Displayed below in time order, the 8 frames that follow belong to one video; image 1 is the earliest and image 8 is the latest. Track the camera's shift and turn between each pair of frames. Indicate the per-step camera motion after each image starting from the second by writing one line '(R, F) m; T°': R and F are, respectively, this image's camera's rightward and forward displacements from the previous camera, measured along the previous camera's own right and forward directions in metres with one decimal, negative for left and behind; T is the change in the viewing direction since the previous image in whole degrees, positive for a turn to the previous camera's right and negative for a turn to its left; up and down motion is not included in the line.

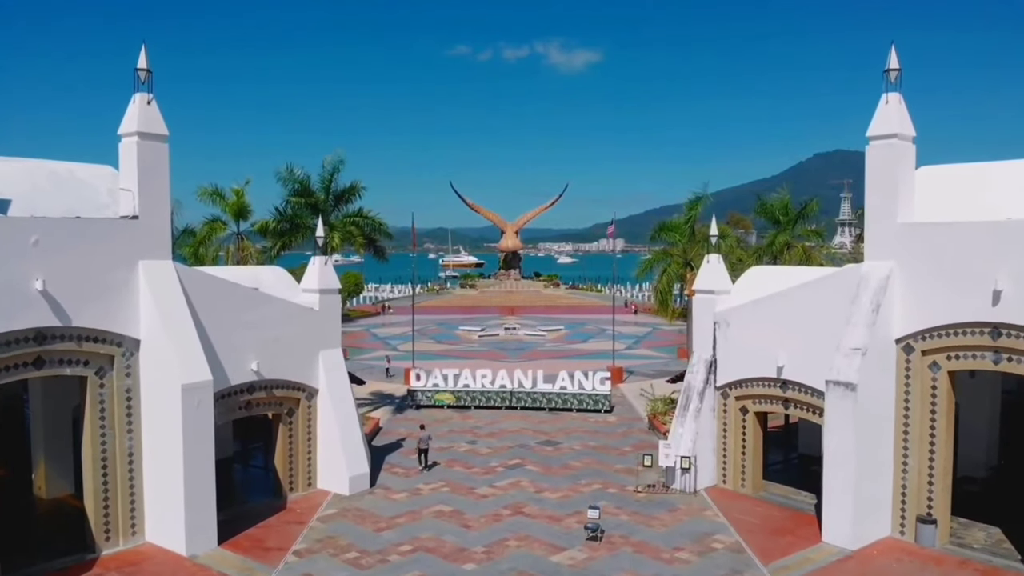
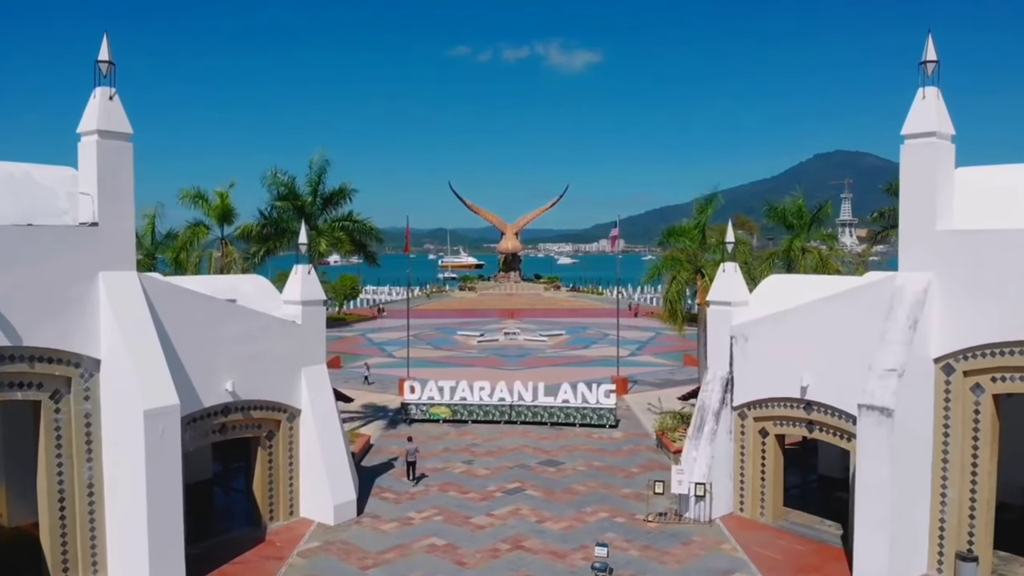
(0.0, +1.3) m; 0°
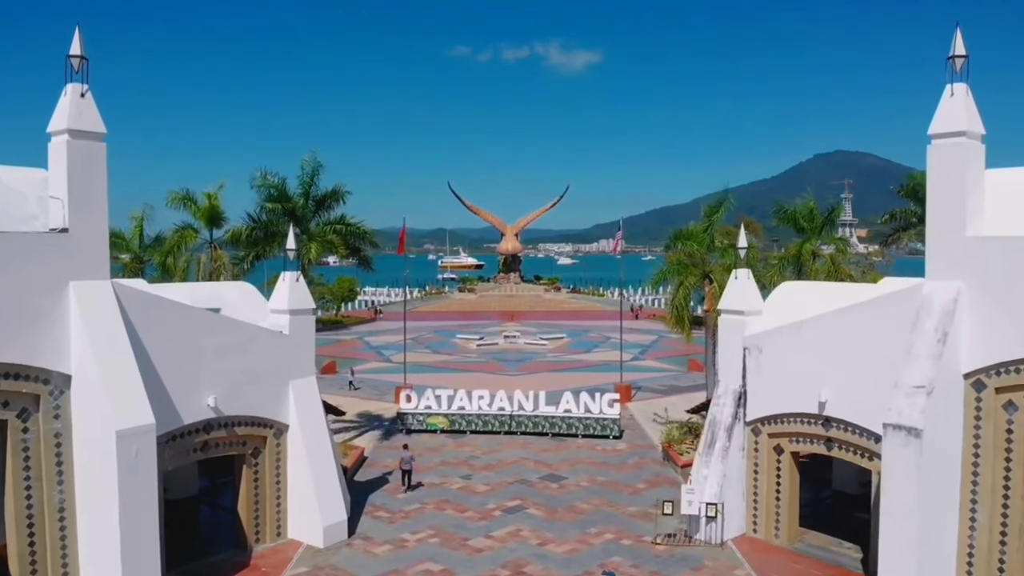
(0.0, +0.8) m; 0°
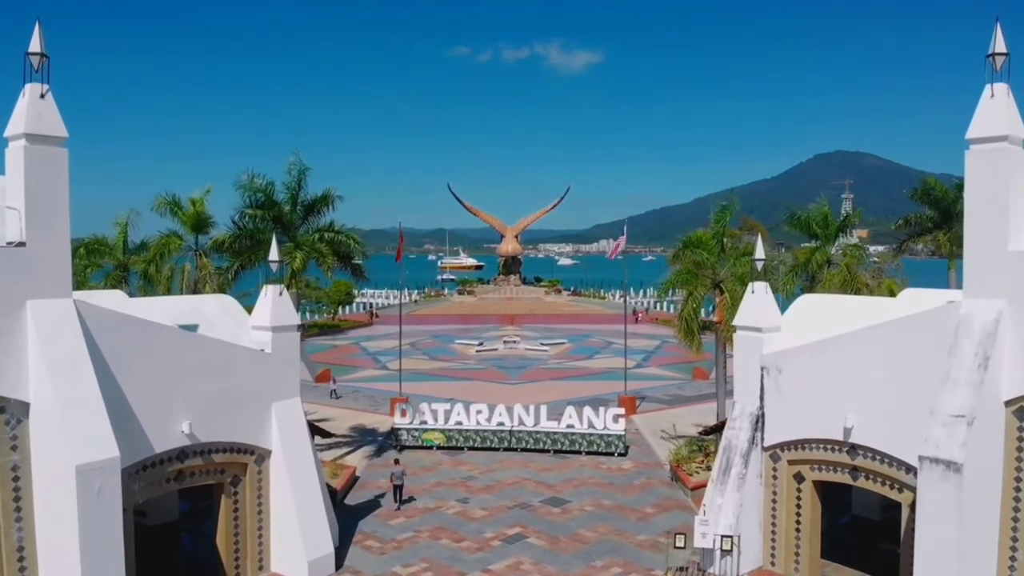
(0.0, +1.0) m; 0°
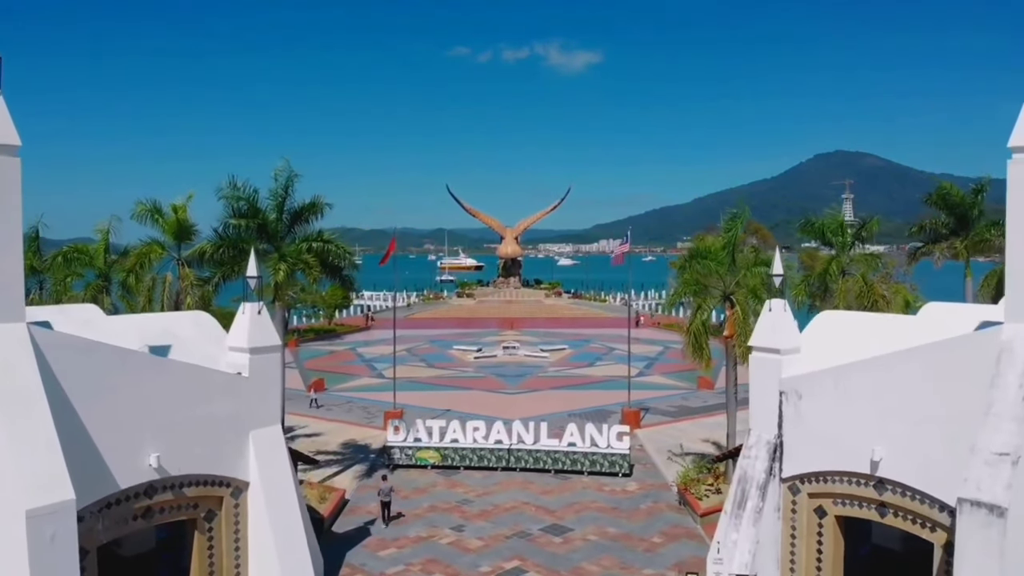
(0.0, +1.0) m; 0°
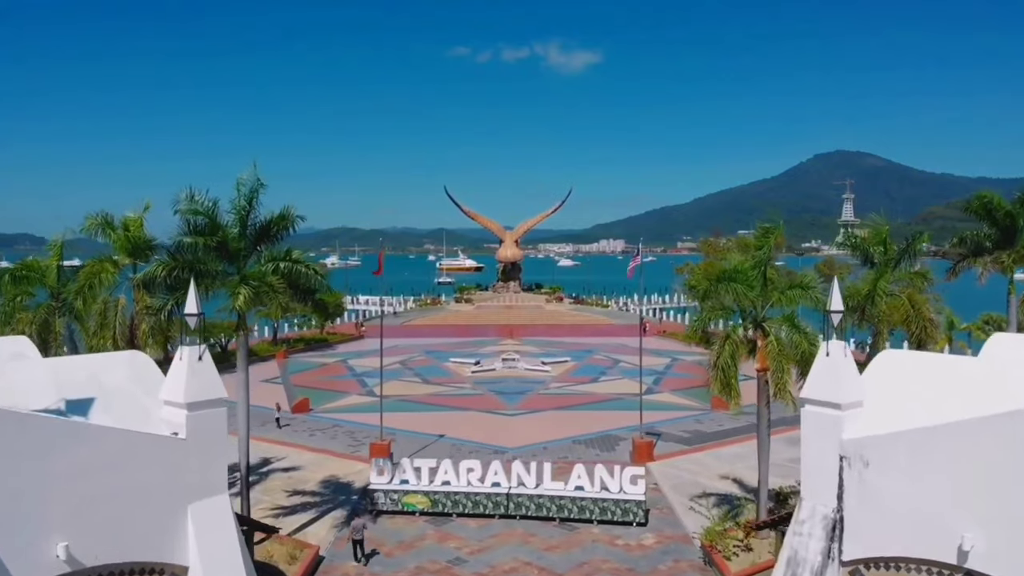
(0.0, +2.3) m; 0°
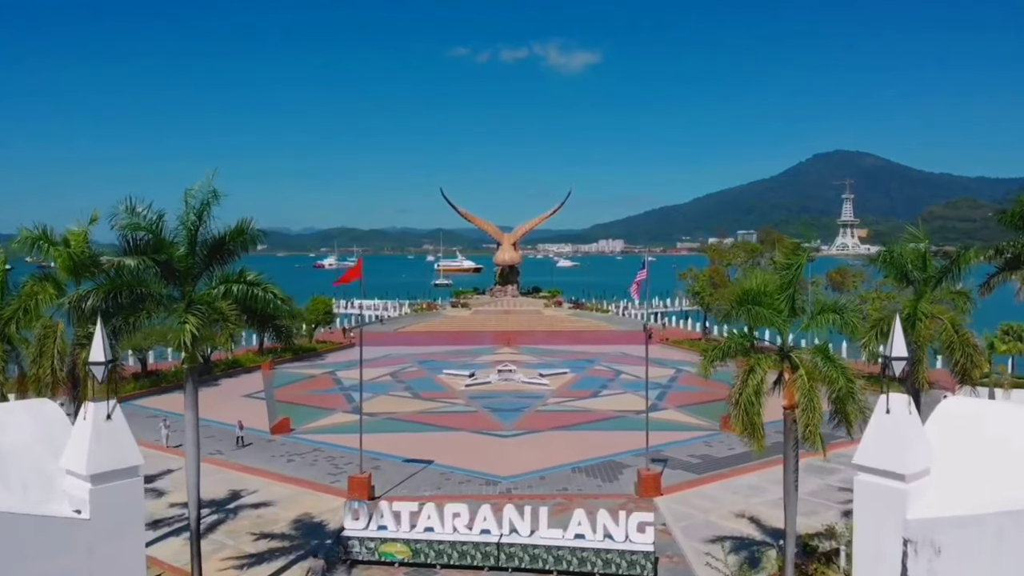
(+0.2, +2.0) m; 0°
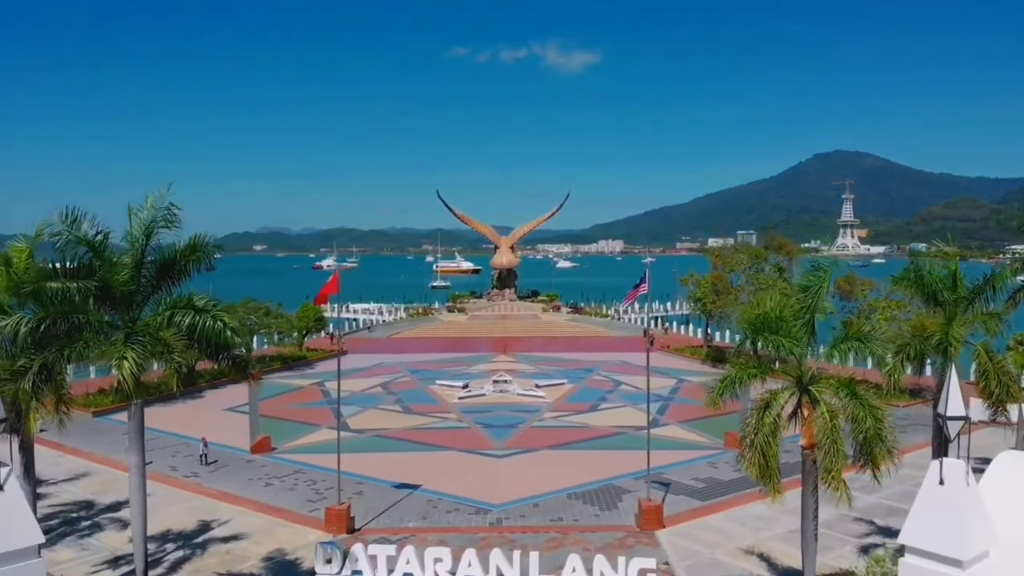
(+0.2, +1.5) m; 0°
